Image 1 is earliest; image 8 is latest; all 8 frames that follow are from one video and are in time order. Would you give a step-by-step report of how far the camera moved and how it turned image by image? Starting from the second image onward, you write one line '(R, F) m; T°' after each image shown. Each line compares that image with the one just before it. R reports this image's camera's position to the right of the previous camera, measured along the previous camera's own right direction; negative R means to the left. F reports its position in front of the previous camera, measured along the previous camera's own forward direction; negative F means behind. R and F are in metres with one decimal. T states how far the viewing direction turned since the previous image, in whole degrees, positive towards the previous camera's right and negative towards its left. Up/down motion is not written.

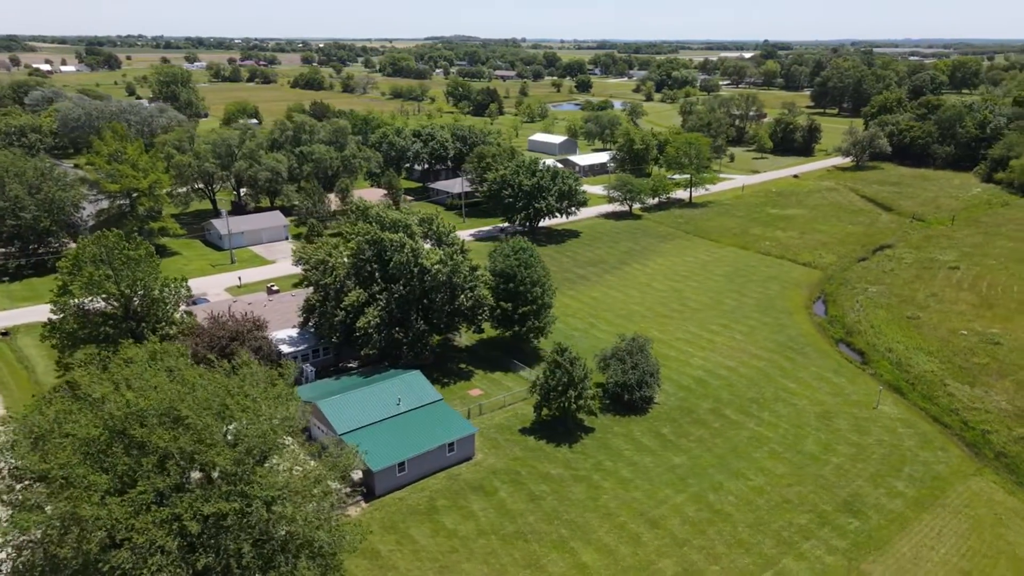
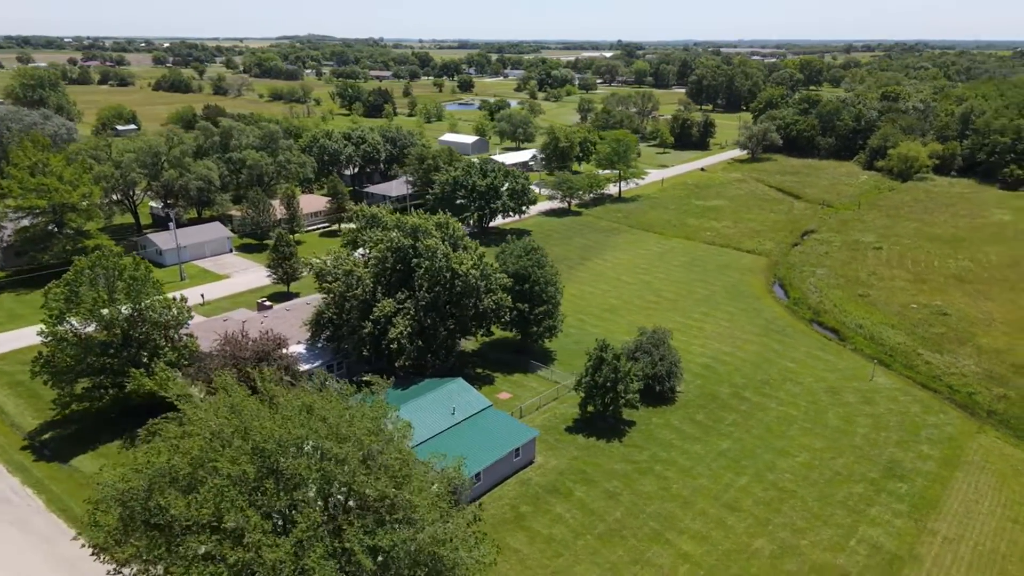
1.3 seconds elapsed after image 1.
(-7.0, +0.8) m; +10°
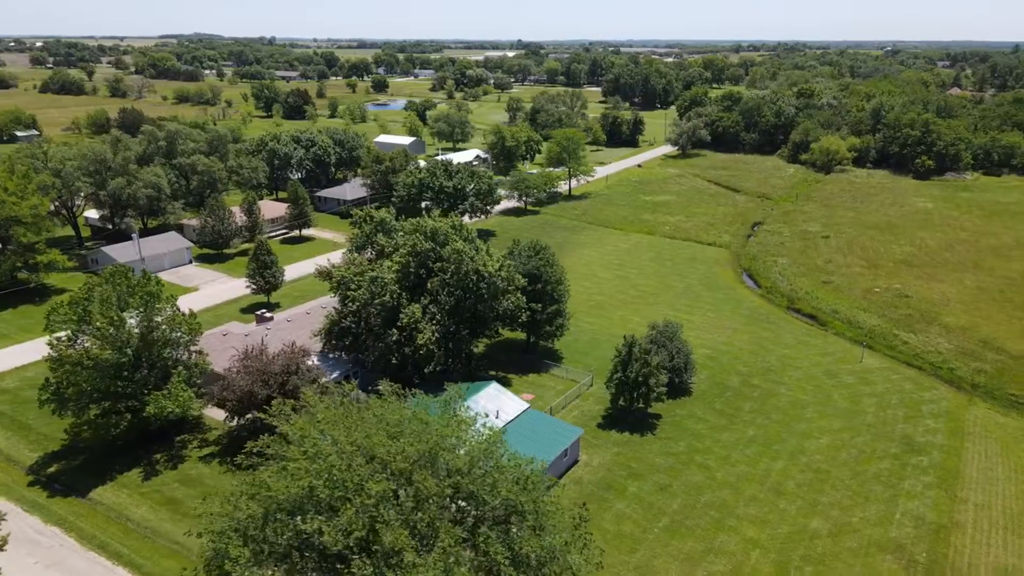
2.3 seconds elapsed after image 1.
(-5.0, +0.5) m; +7°
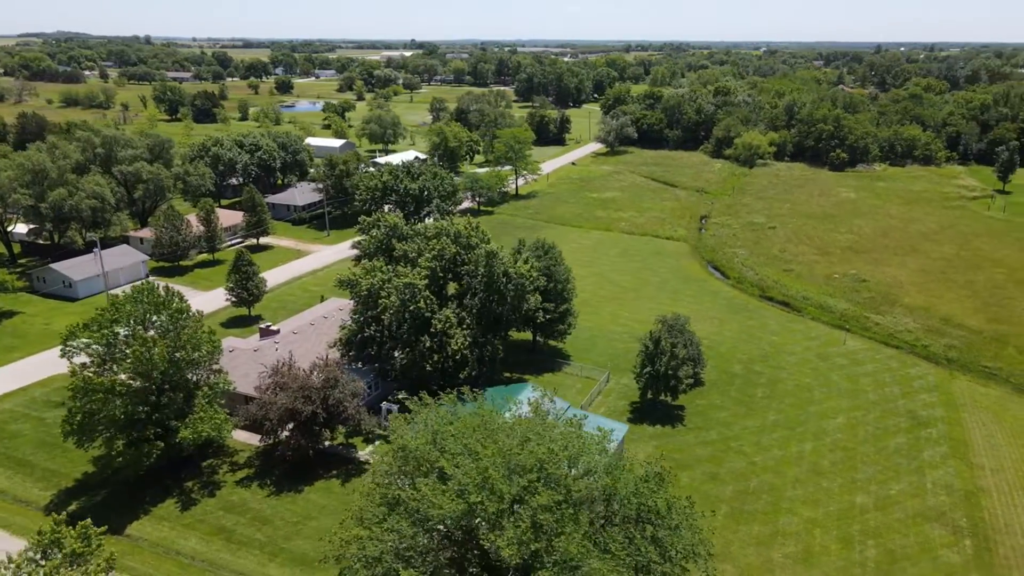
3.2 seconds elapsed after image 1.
(-5.4, +0.5) m; +8°
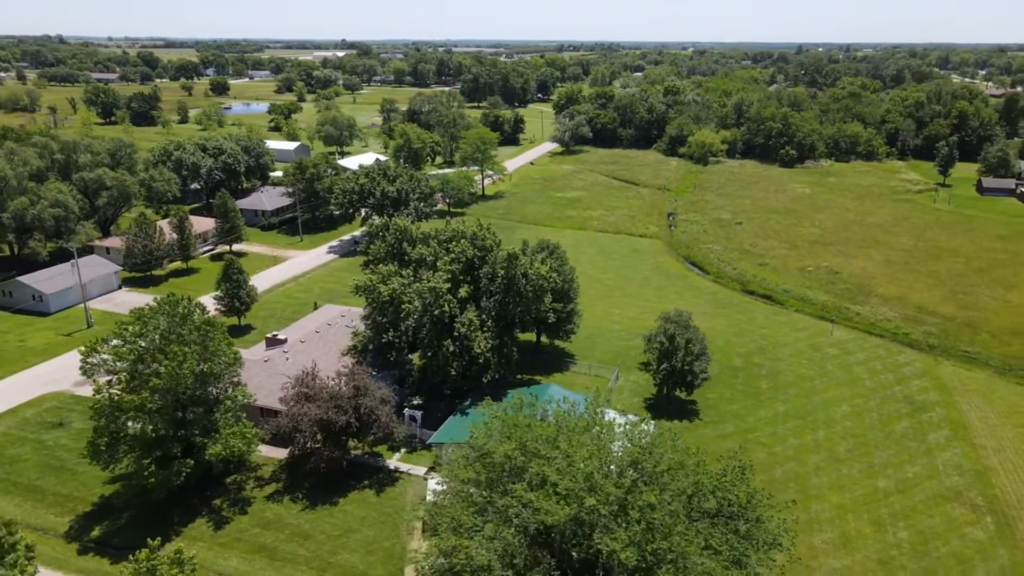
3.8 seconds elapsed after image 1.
(-3.4, +0.2) m; +5°
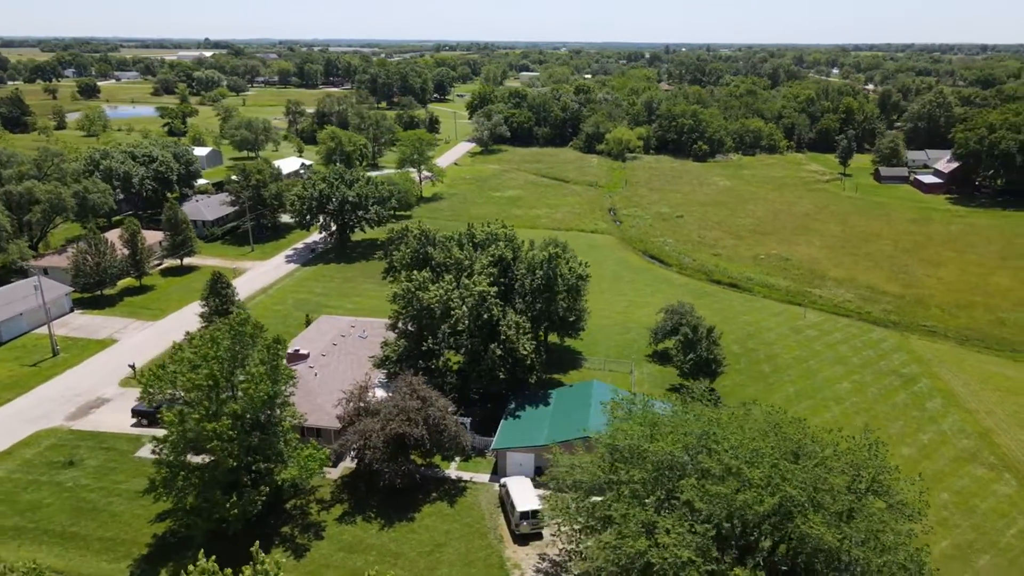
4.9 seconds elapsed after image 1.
(-6.3, +0.6) m; +9°
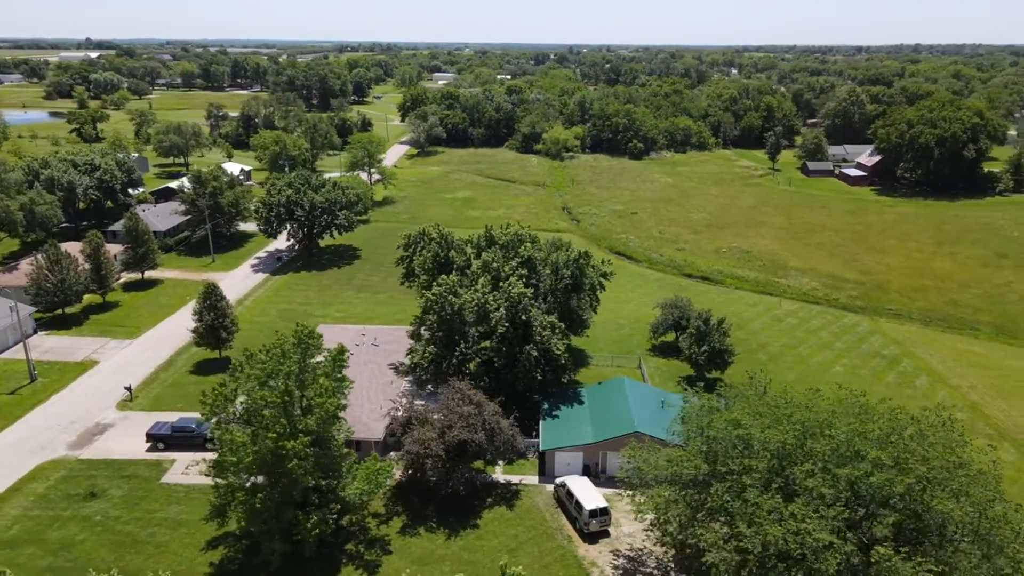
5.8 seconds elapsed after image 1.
(-4.8, +0.3) m; +7°
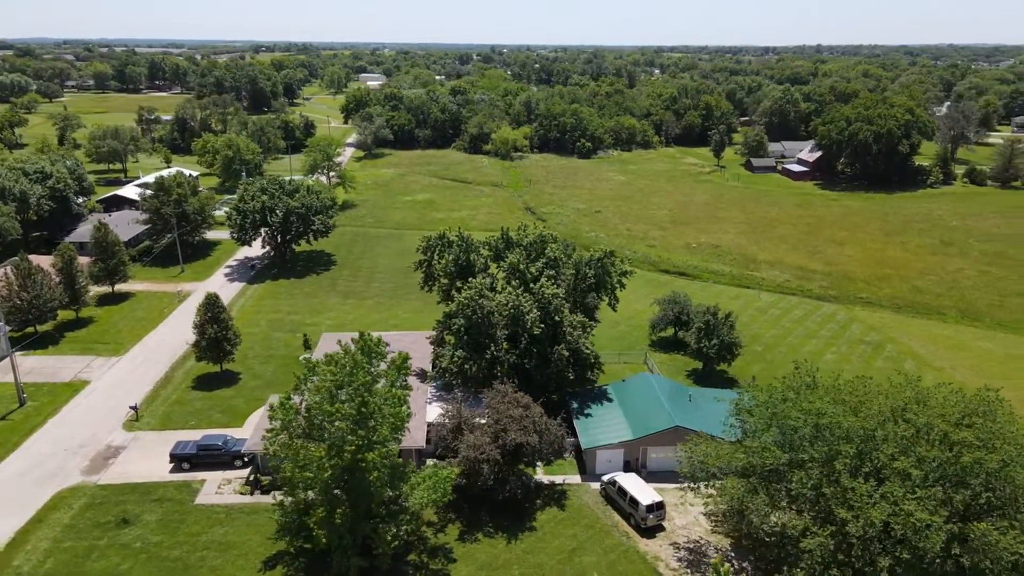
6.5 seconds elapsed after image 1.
(-4.1, +0.2) m; +6°
